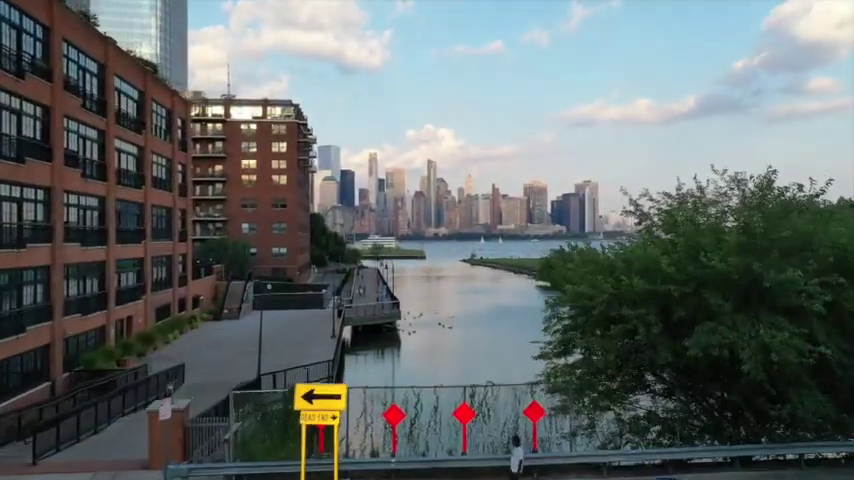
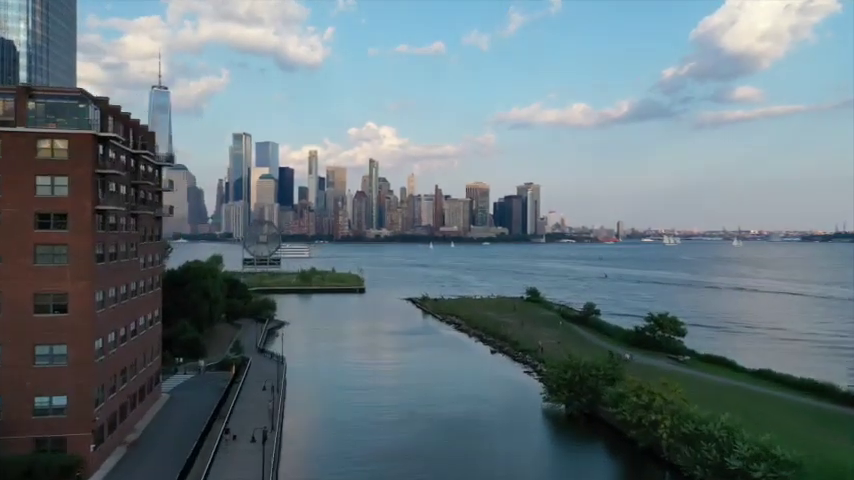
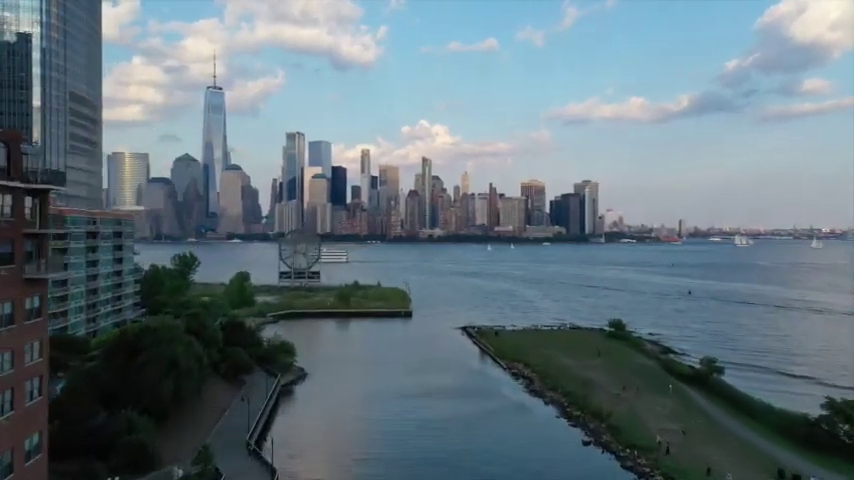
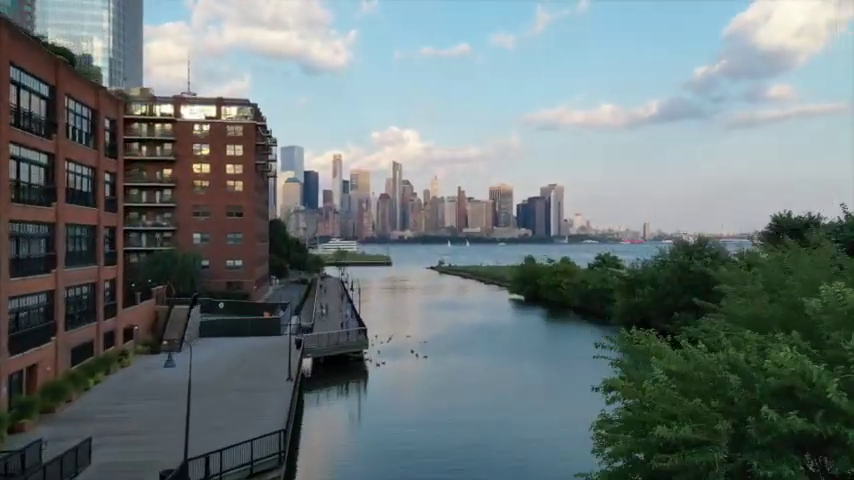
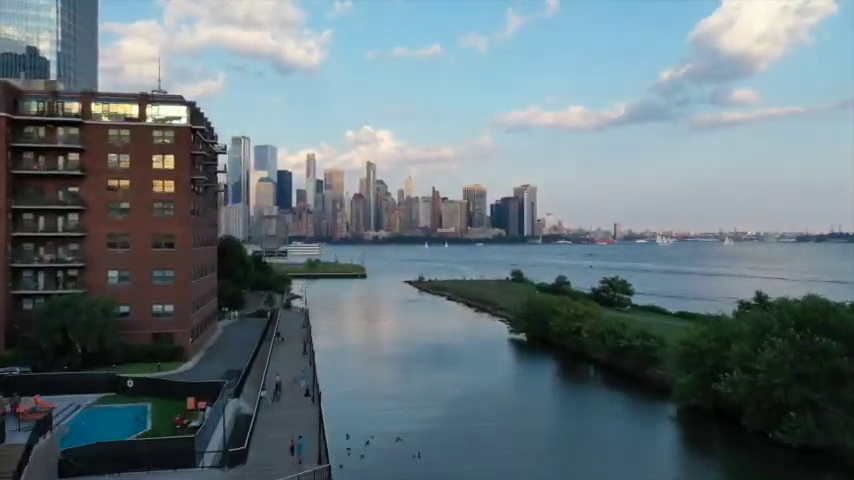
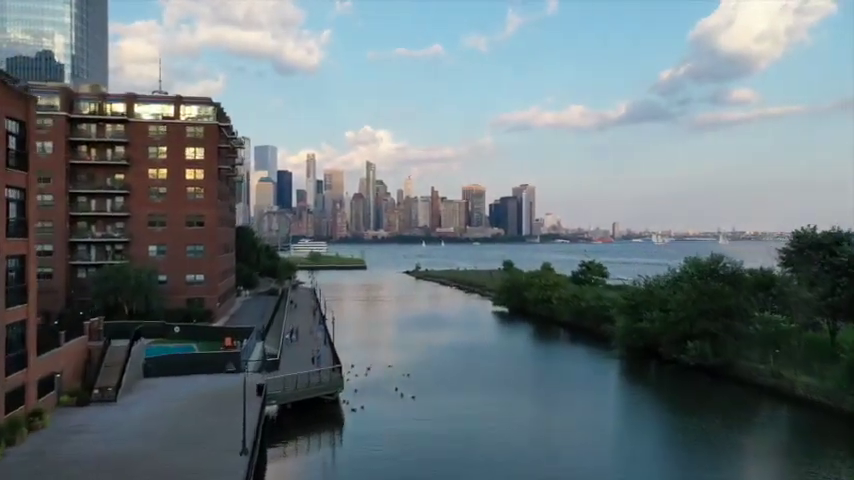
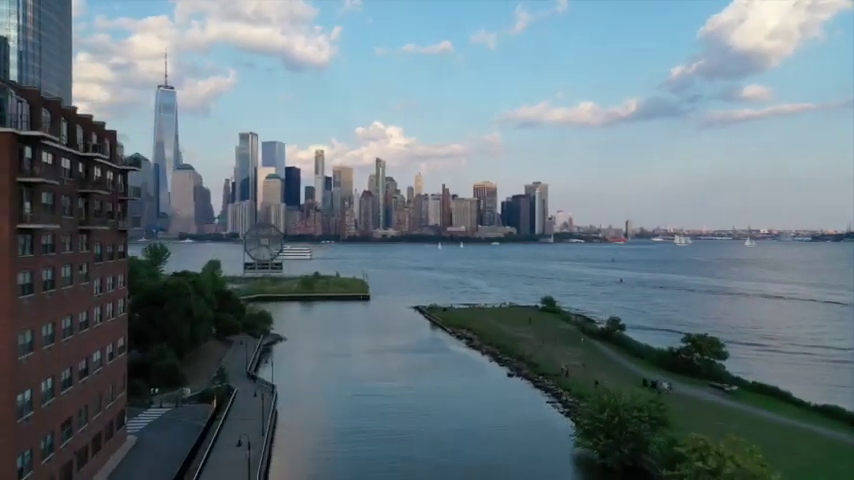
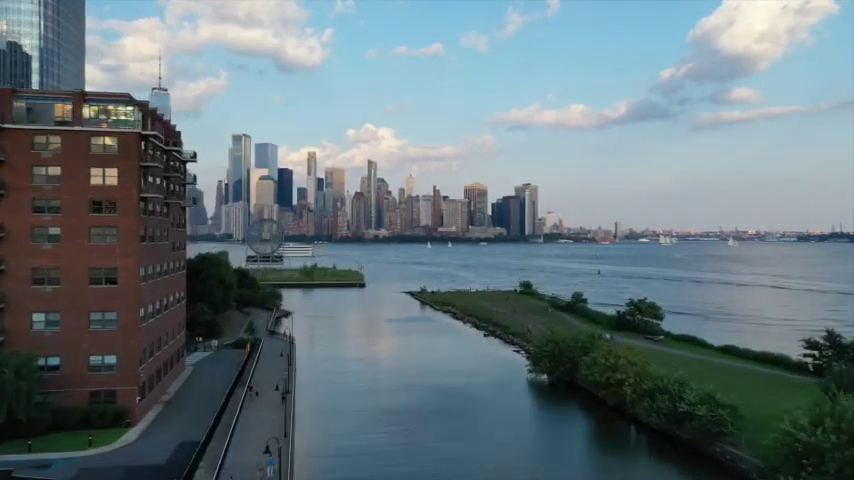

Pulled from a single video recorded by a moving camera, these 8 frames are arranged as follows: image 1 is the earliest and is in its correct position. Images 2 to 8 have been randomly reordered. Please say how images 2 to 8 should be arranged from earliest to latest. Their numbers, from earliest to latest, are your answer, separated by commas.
4, 6, 5, 8, 2, 7, 3
